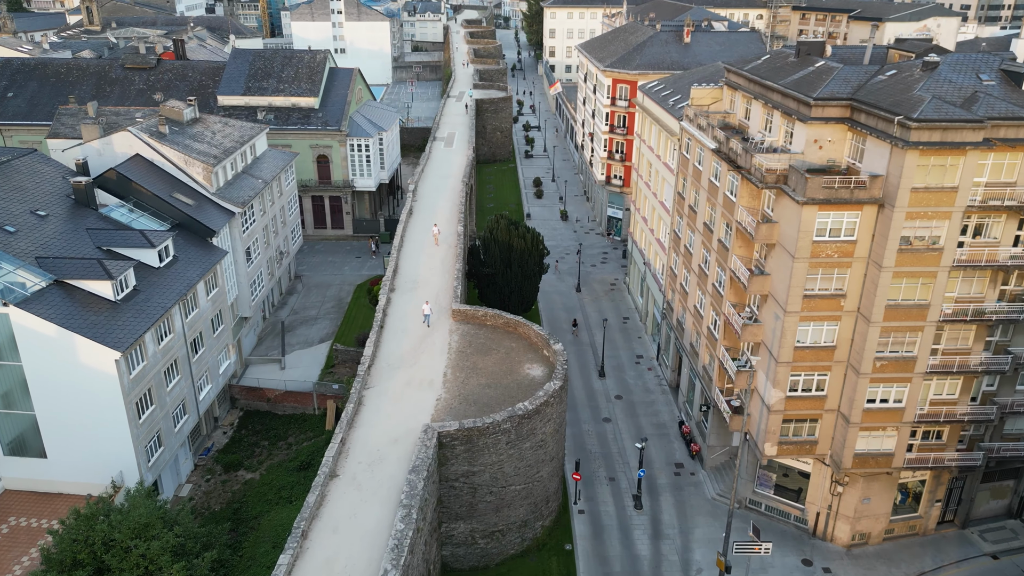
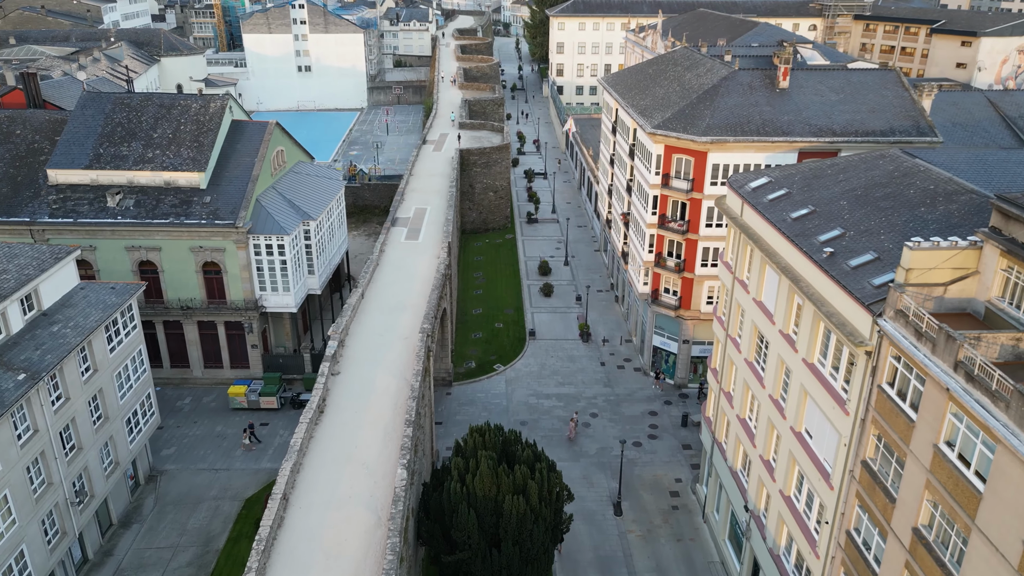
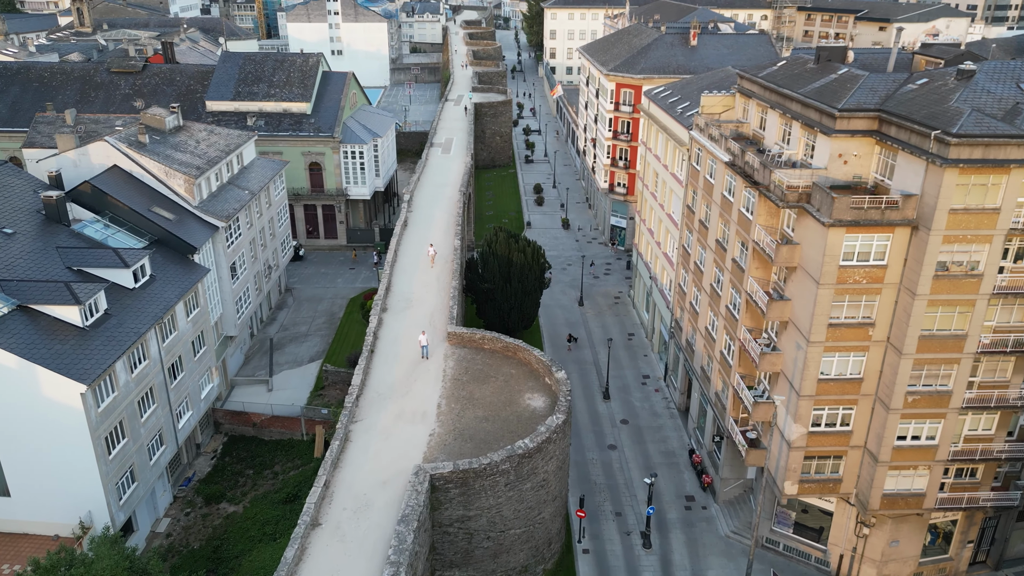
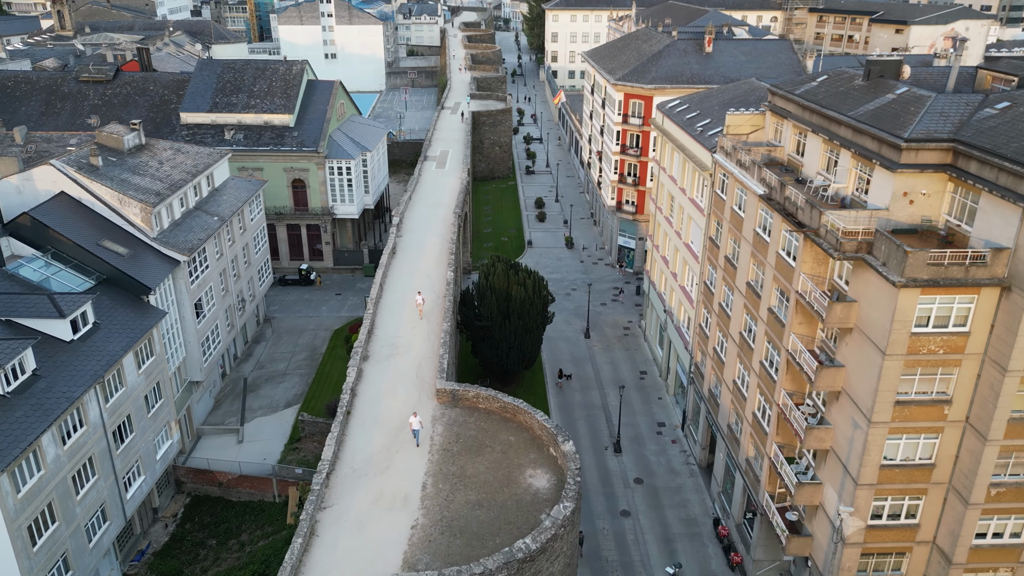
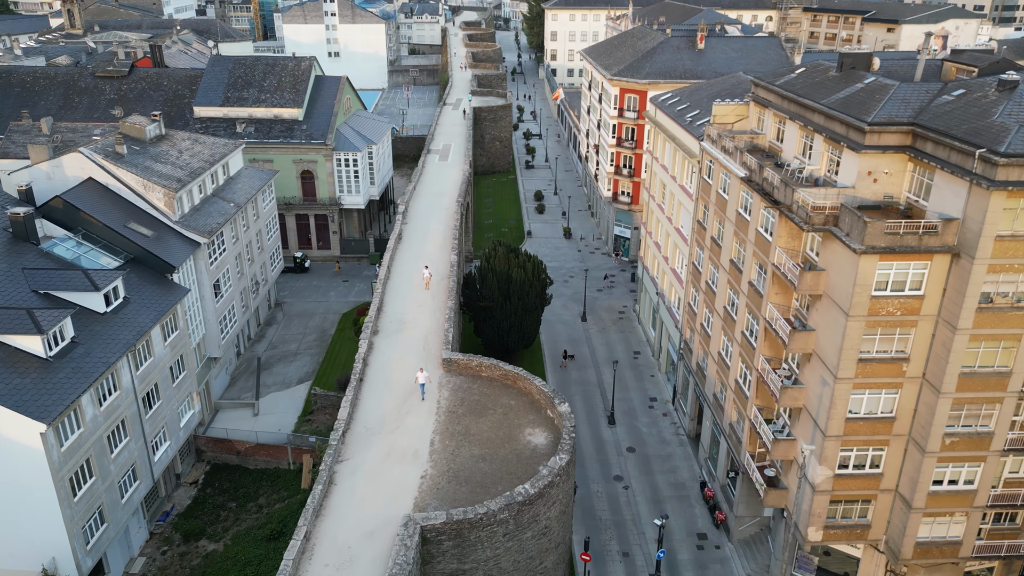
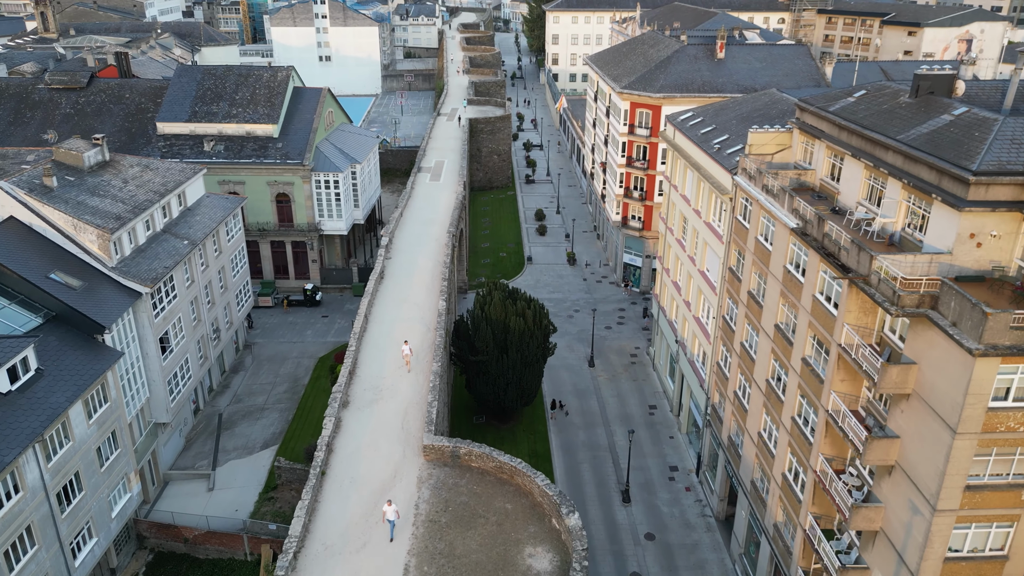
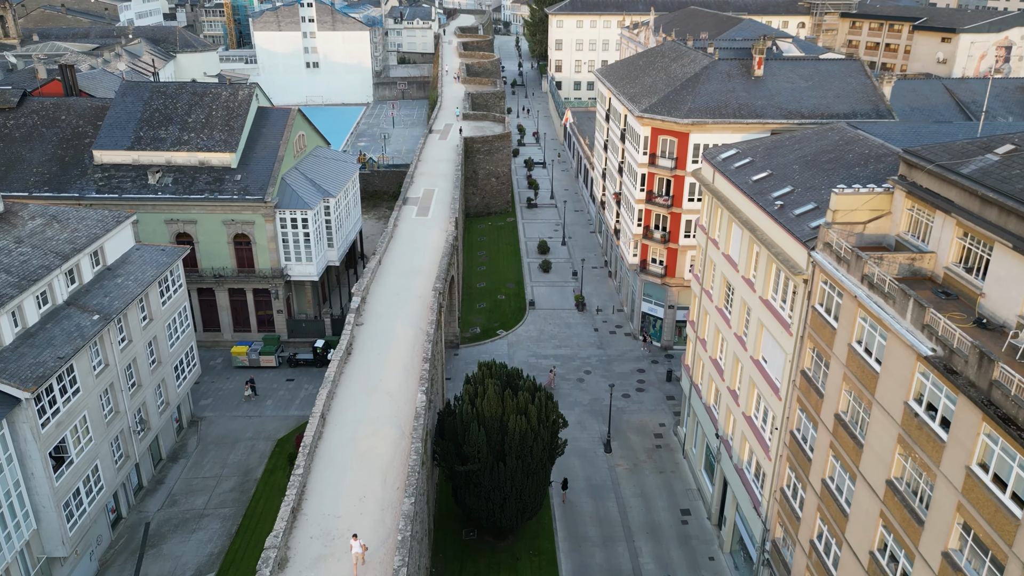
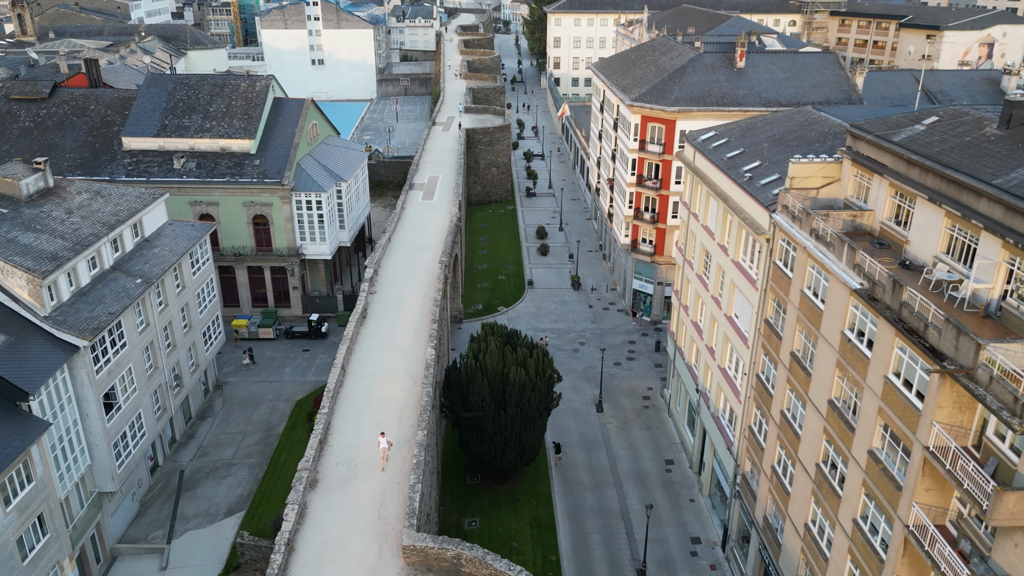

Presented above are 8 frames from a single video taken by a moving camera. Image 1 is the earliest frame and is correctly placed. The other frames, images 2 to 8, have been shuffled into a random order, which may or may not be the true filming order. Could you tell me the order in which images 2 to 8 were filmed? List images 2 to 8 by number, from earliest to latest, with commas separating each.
3, 5, 4, 6, 8, 7, 2
